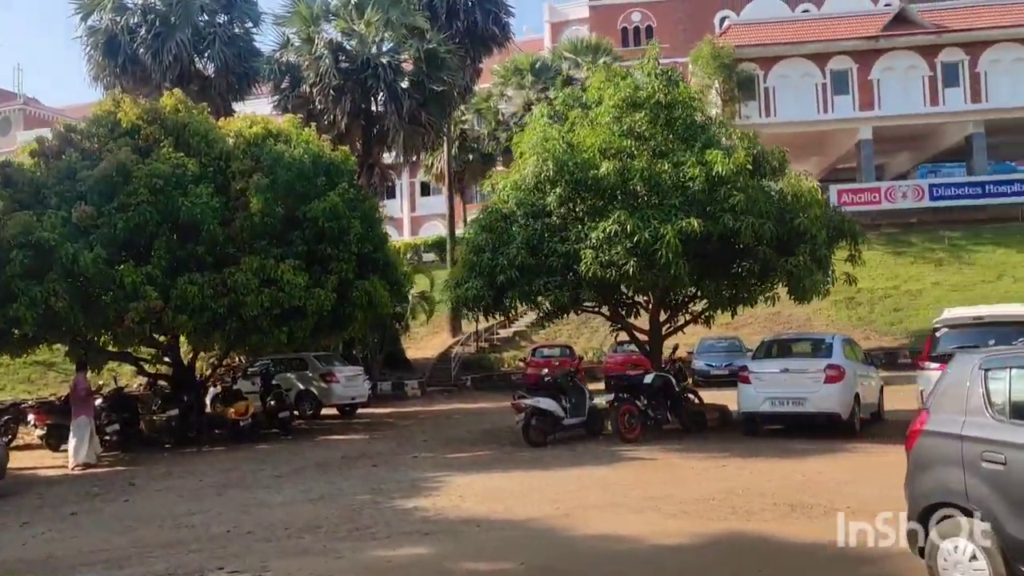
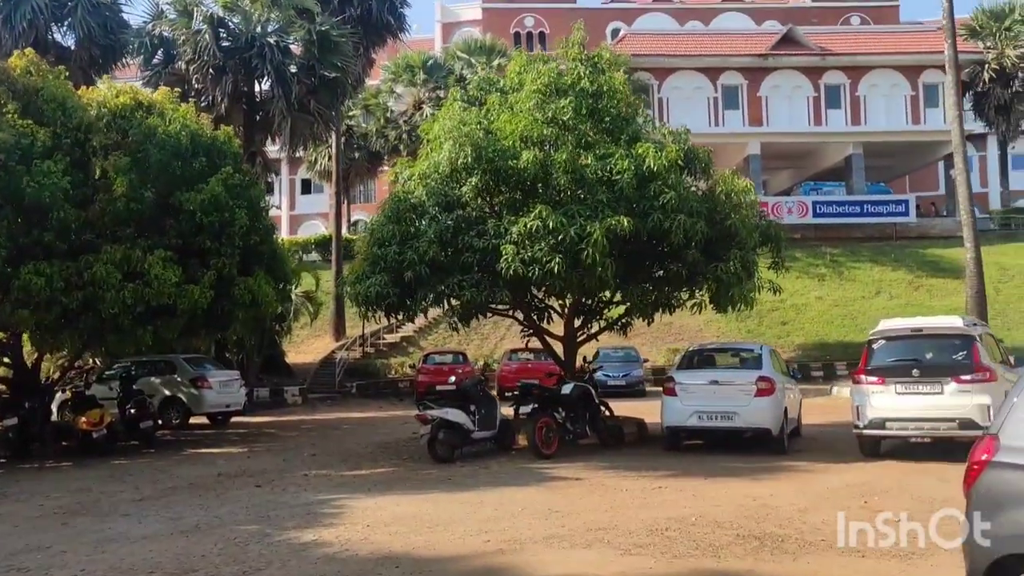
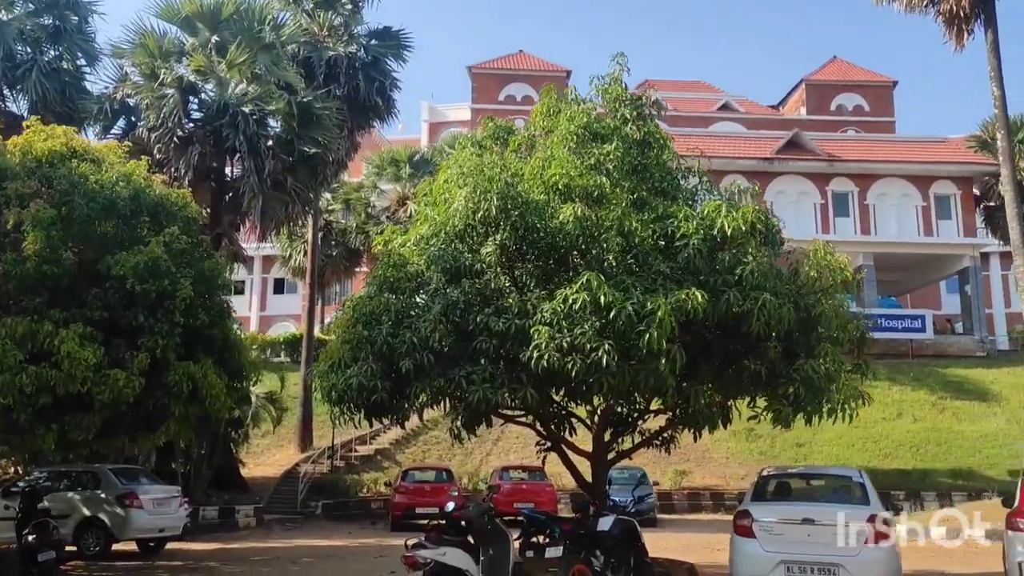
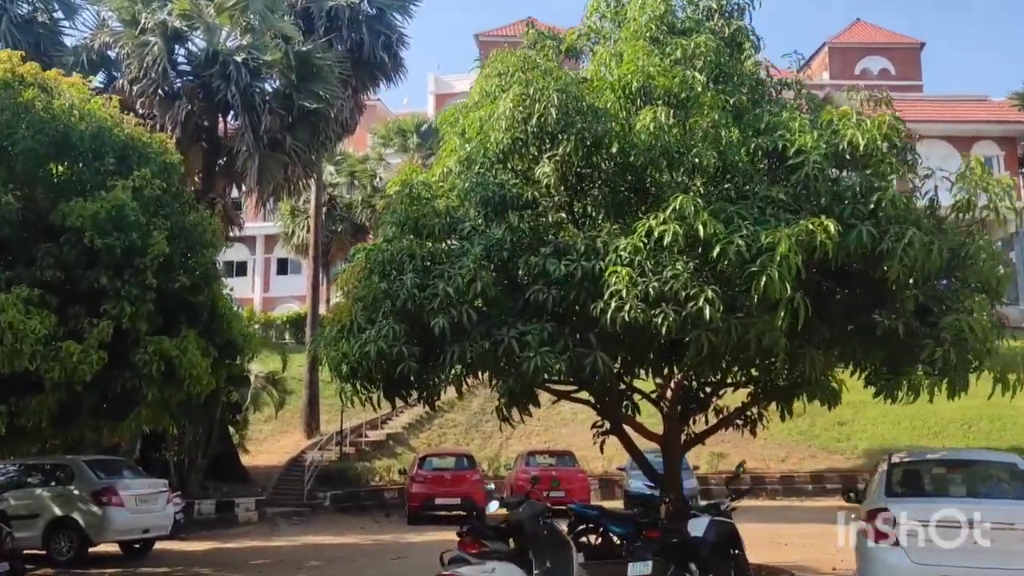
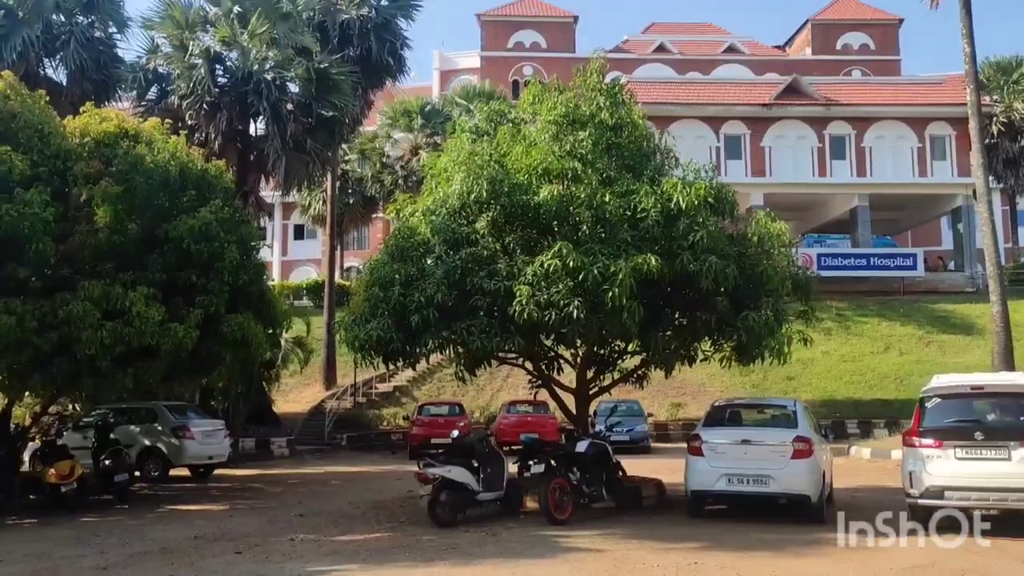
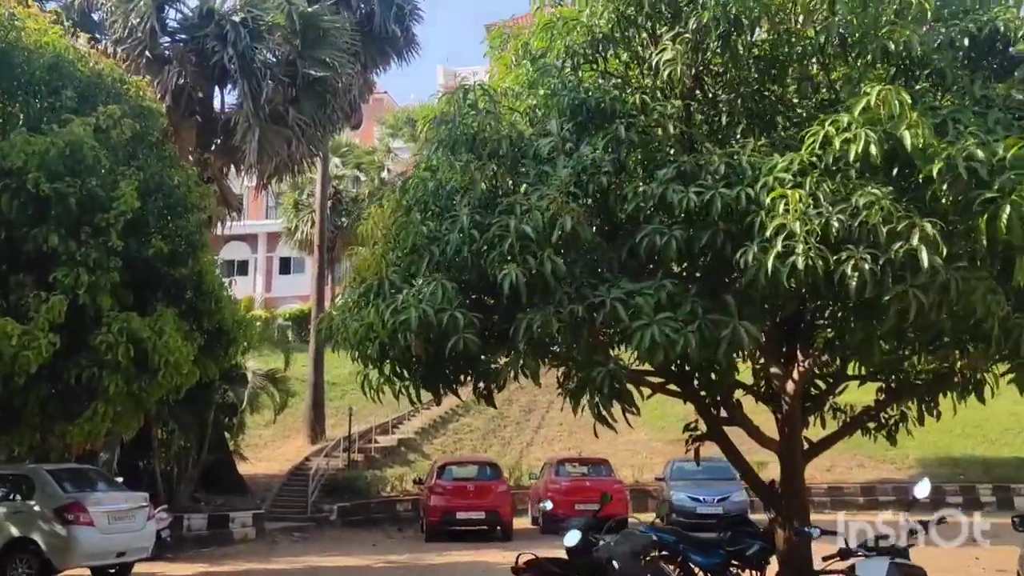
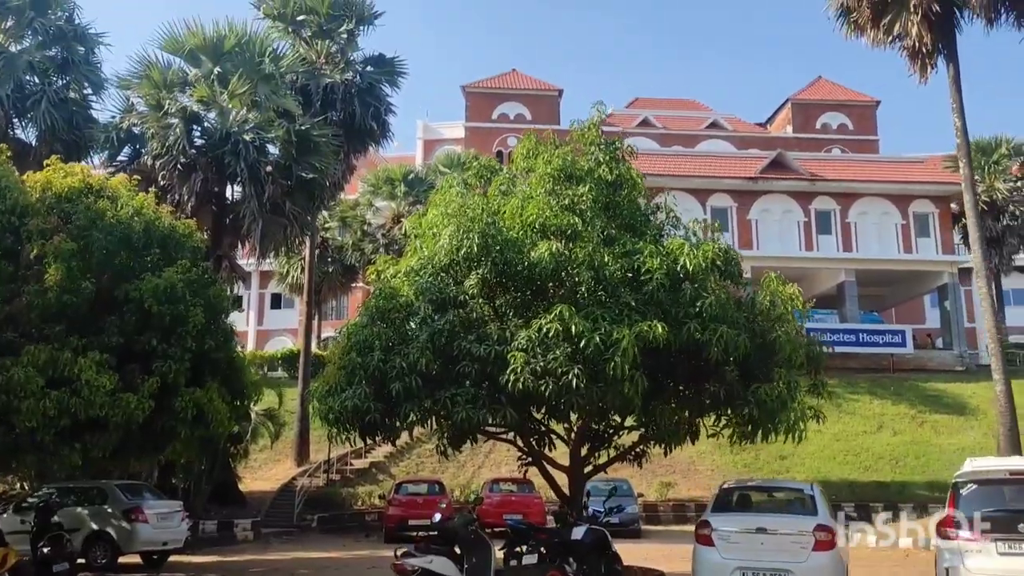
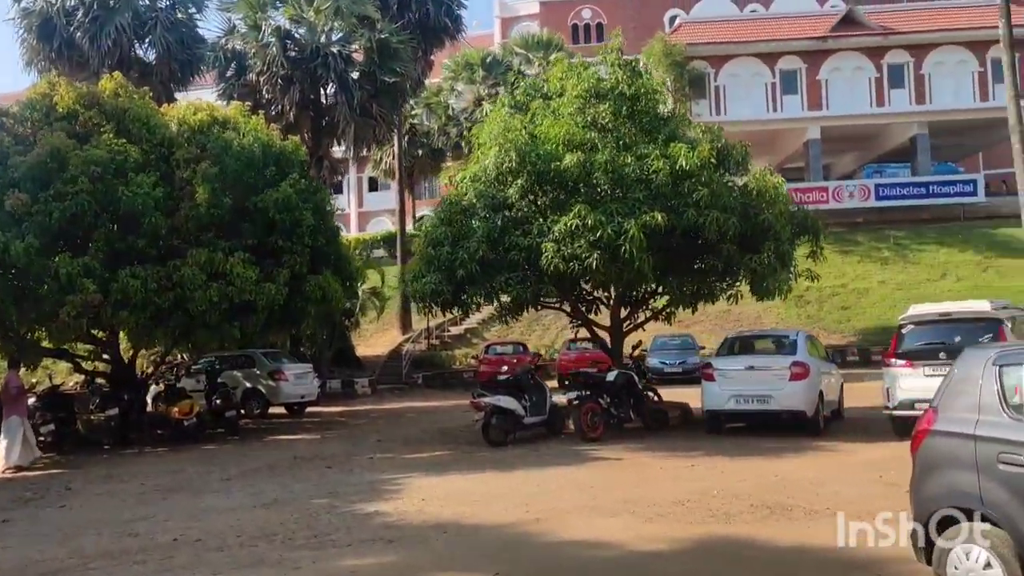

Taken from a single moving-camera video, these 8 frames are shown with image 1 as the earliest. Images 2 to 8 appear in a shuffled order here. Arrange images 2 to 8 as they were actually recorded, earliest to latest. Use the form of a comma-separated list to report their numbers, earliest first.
8, 2, 5, 7, 3, 4, 6
